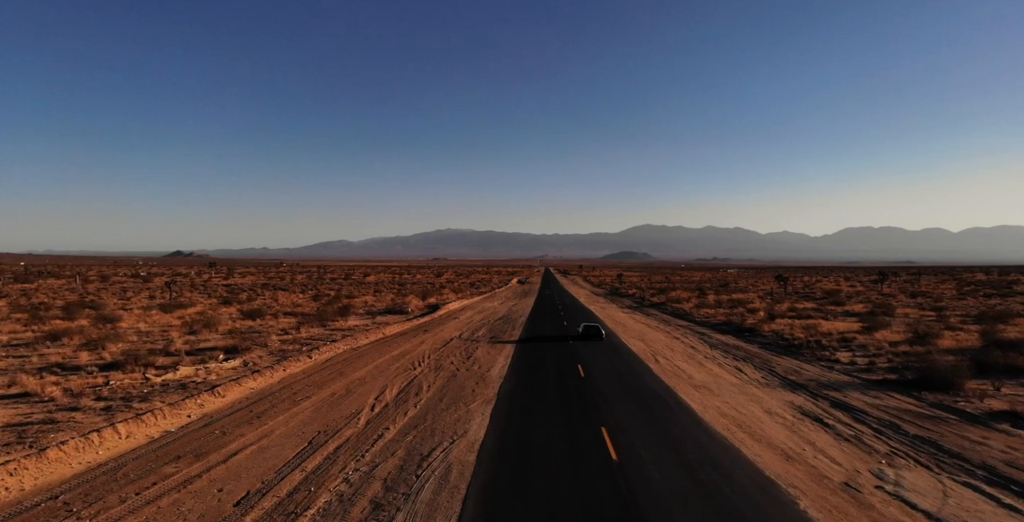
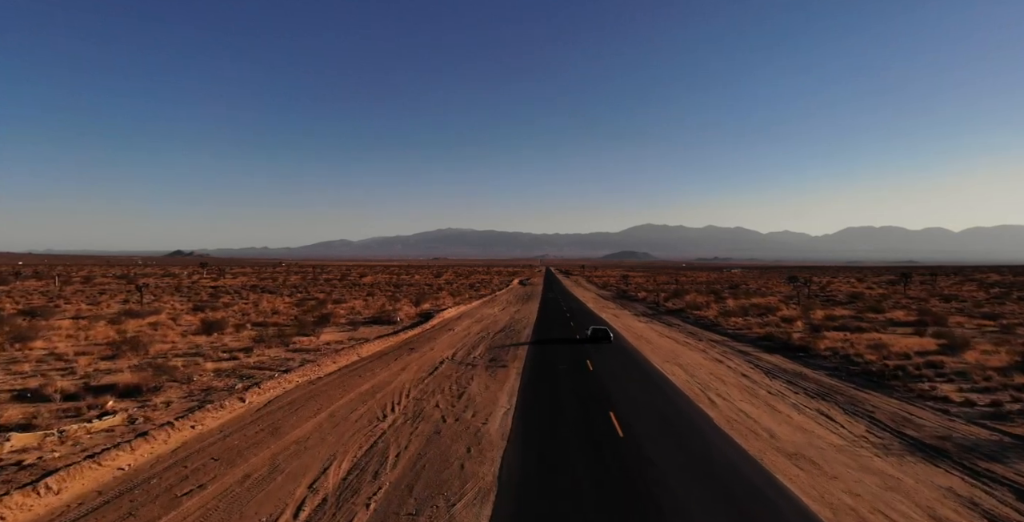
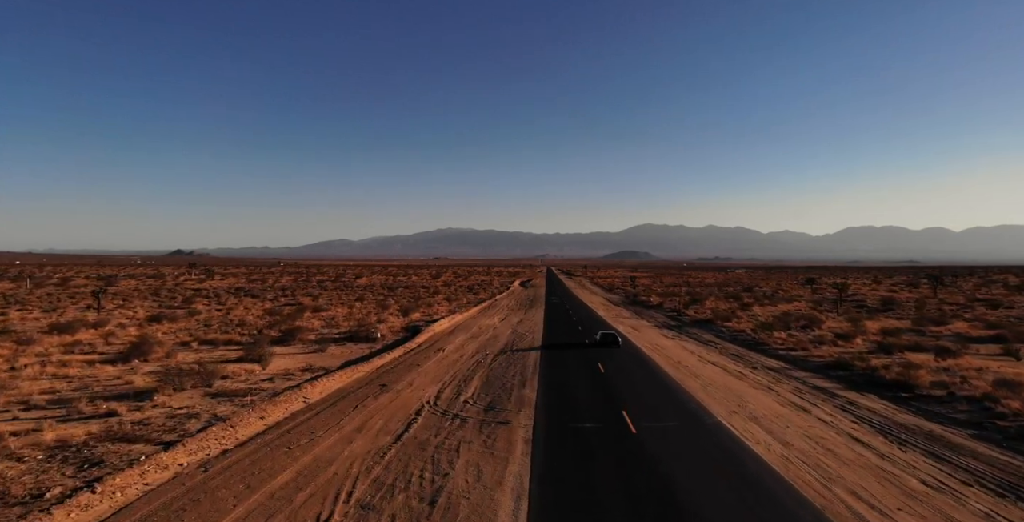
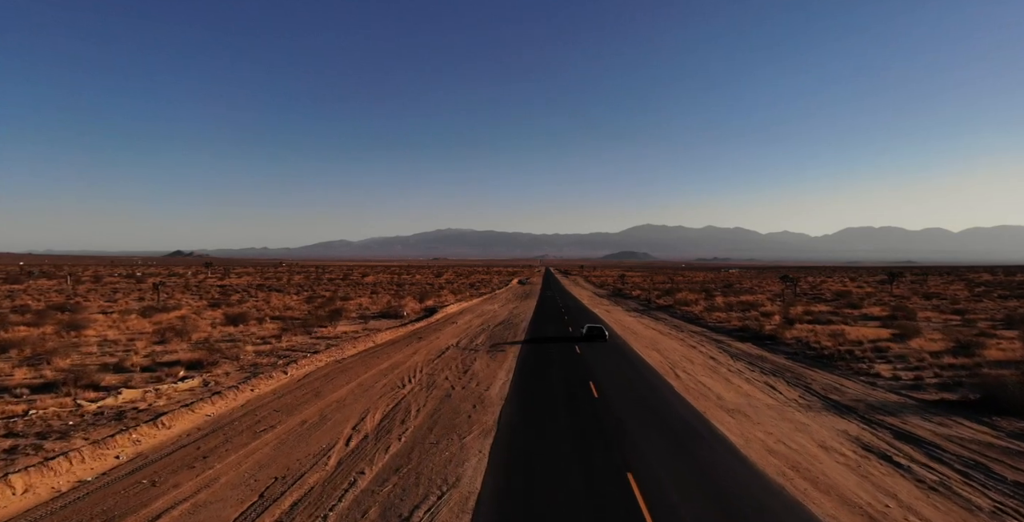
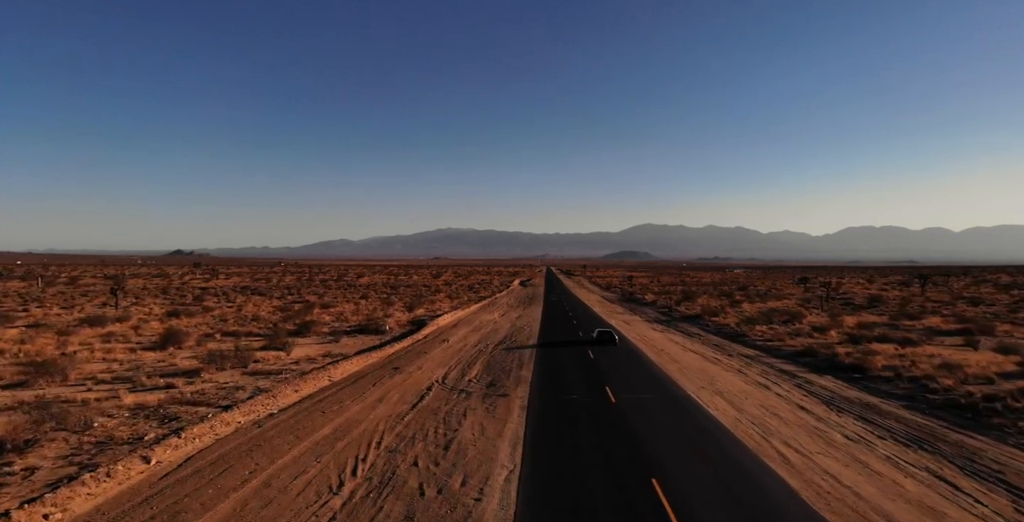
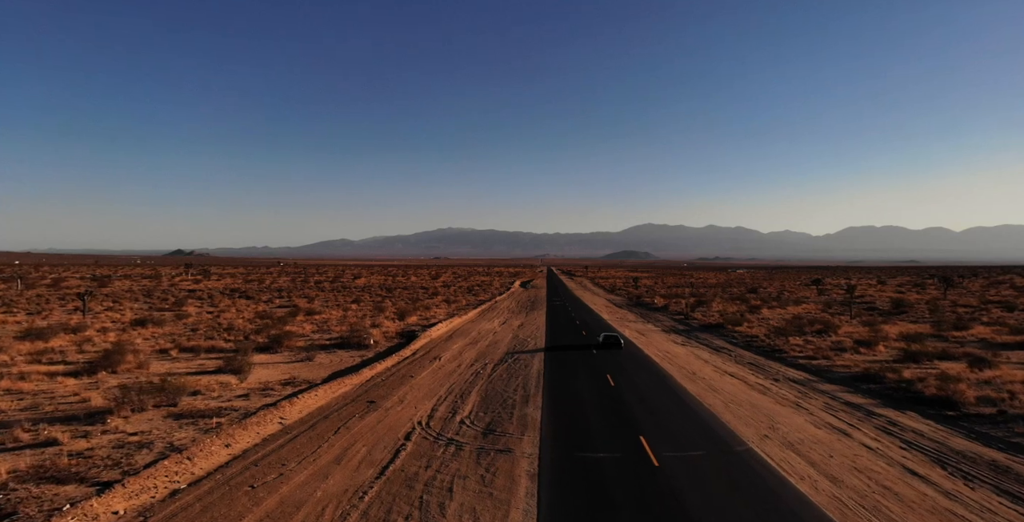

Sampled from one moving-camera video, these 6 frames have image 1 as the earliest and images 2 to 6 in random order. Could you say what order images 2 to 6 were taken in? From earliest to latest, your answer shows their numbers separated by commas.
4, 2, 5, 3, 6
